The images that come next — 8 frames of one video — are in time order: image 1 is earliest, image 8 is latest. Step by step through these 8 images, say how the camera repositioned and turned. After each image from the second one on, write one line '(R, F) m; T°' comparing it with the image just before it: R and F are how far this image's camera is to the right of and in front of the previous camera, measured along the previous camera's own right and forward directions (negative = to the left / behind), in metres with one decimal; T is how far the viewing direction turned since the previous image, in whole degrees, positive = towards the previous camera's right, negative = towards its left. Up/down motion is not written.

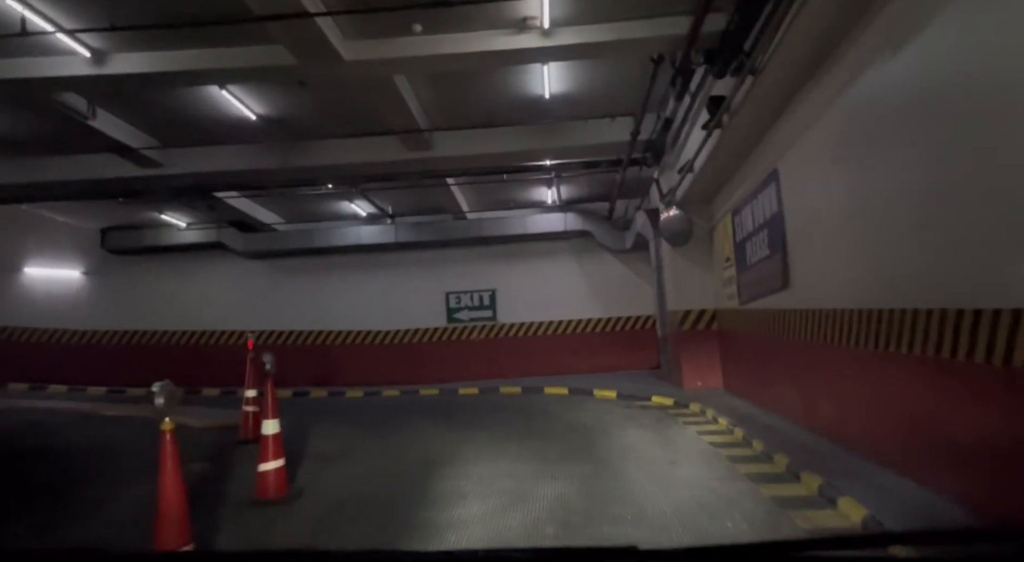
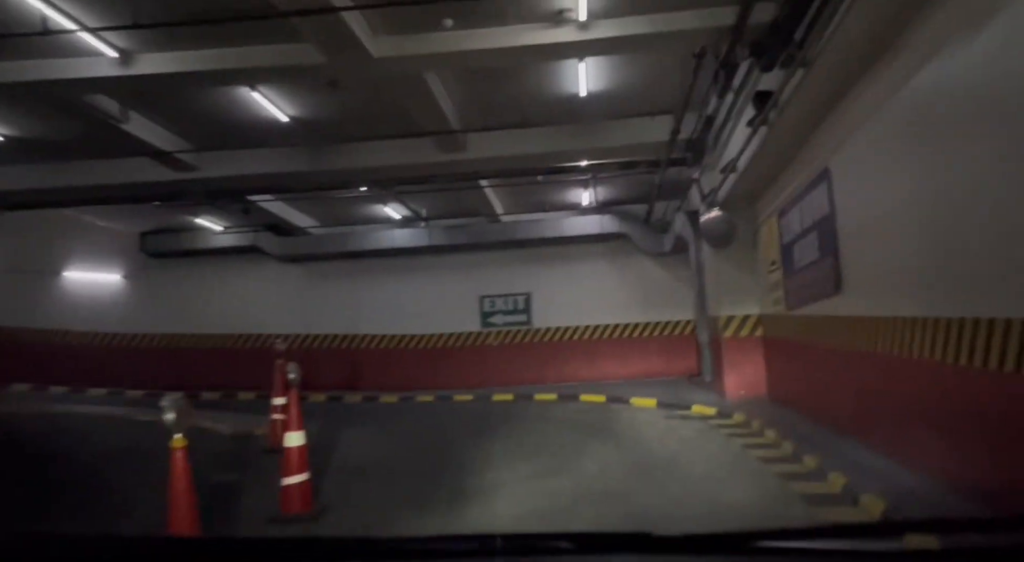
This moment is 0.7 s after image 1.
(0.0, +0.2) m; -3°
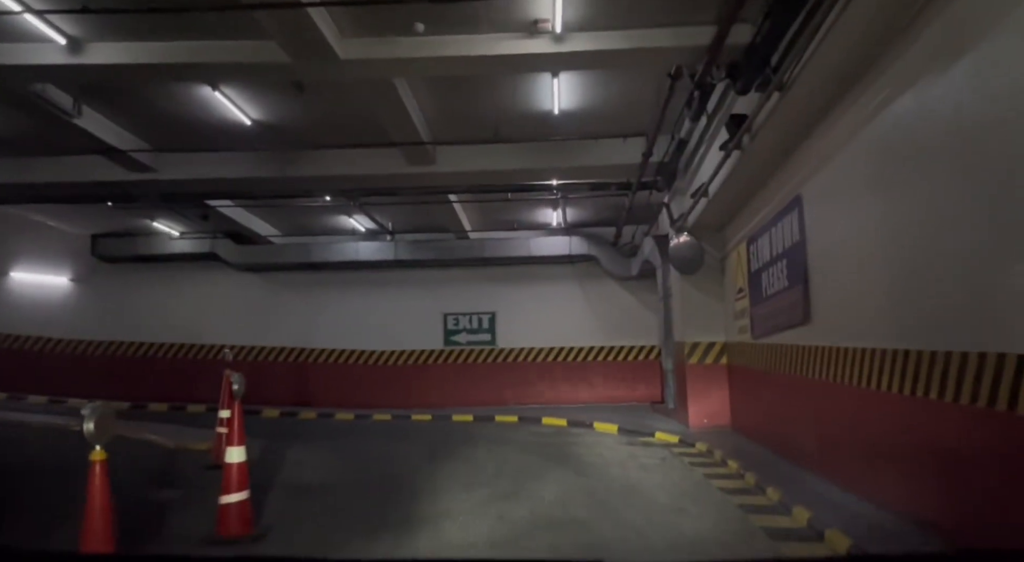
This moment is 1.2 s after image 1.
(0.0, +0.2) m; +3°
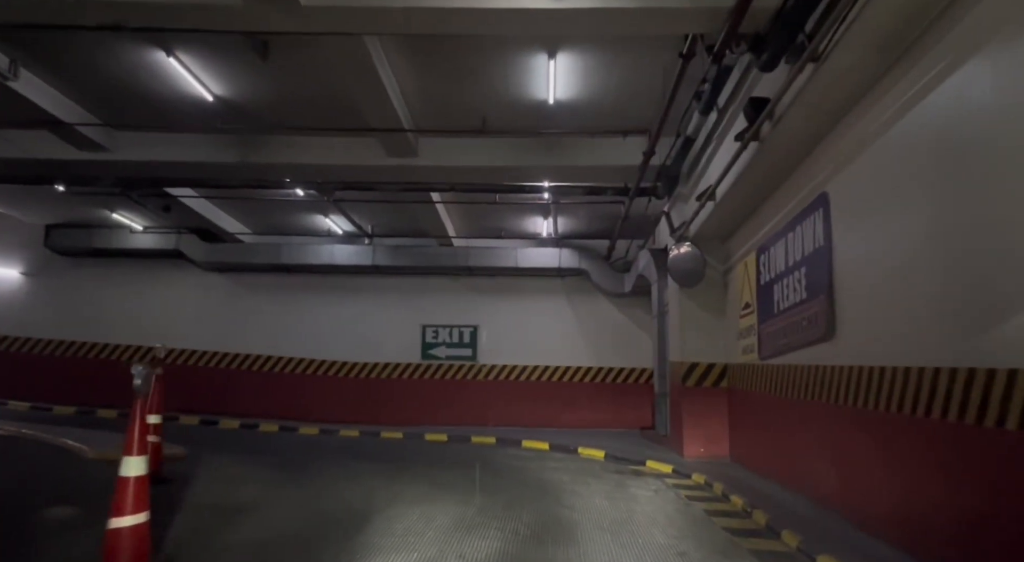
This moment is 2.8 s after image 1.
(0.0, +0.7) m; +1°
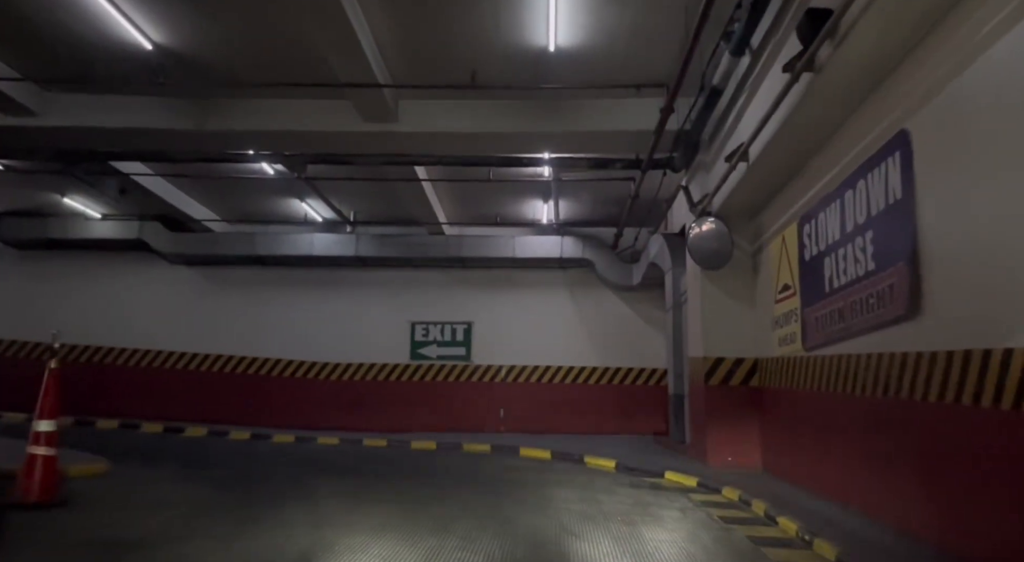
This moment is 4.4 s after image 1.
(0.0, +1.0) m; 0°
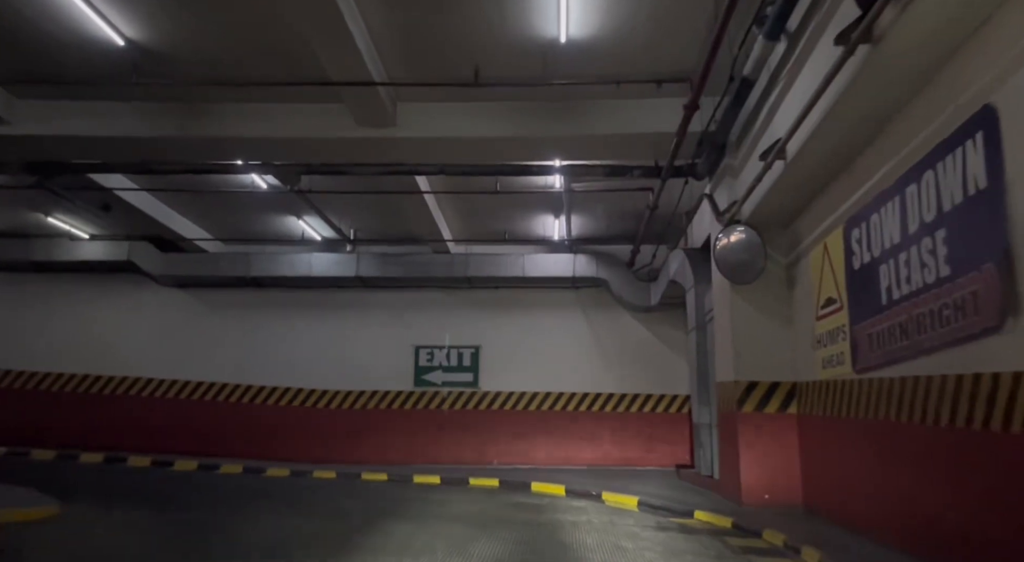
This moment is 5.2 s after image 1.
(0.0, +0.6) m; -1°
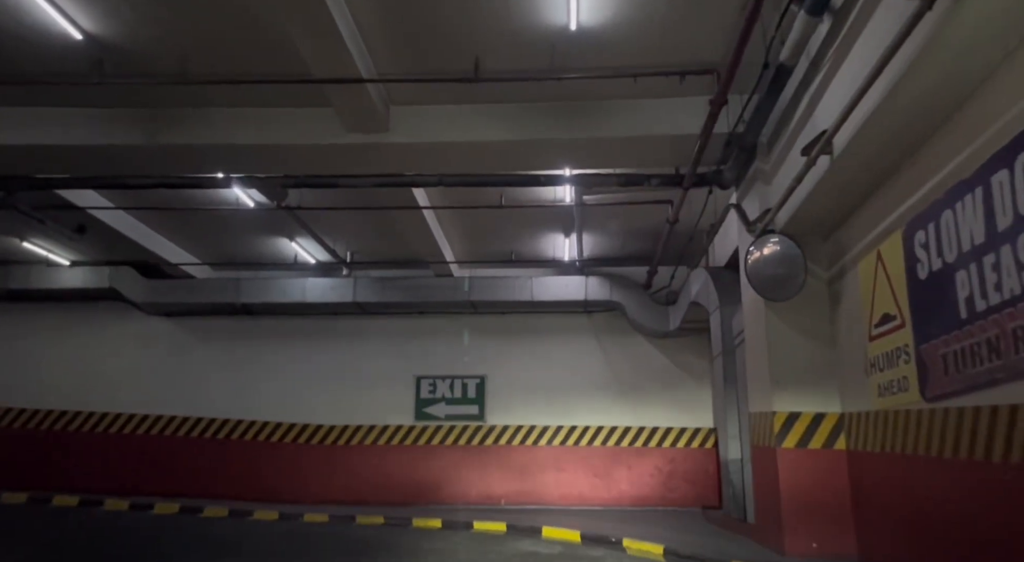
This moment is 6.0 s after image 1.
(0.0, +0.6) m; -1°
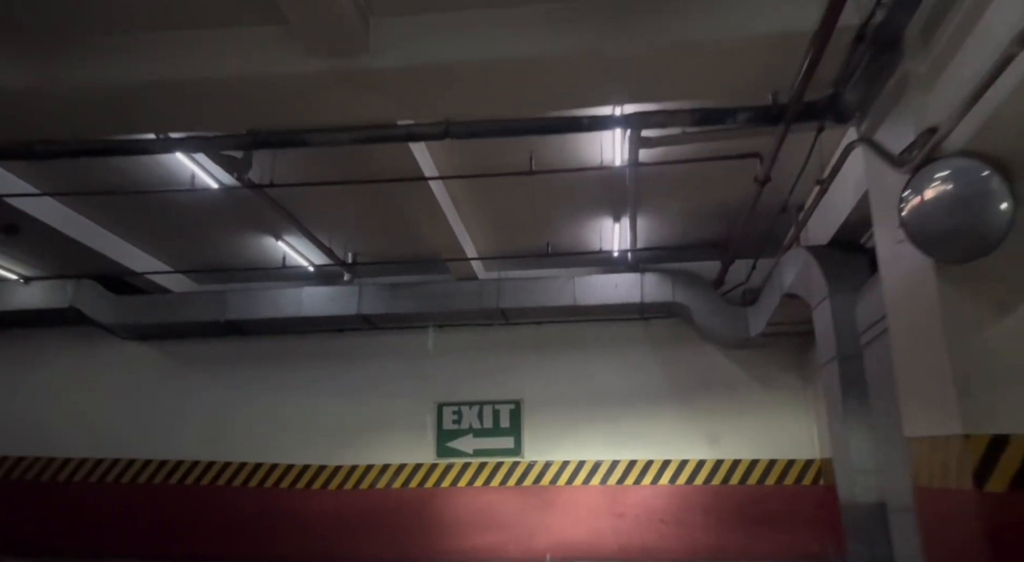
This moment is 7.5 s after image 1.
(0.0, +1.6) m; -3°
